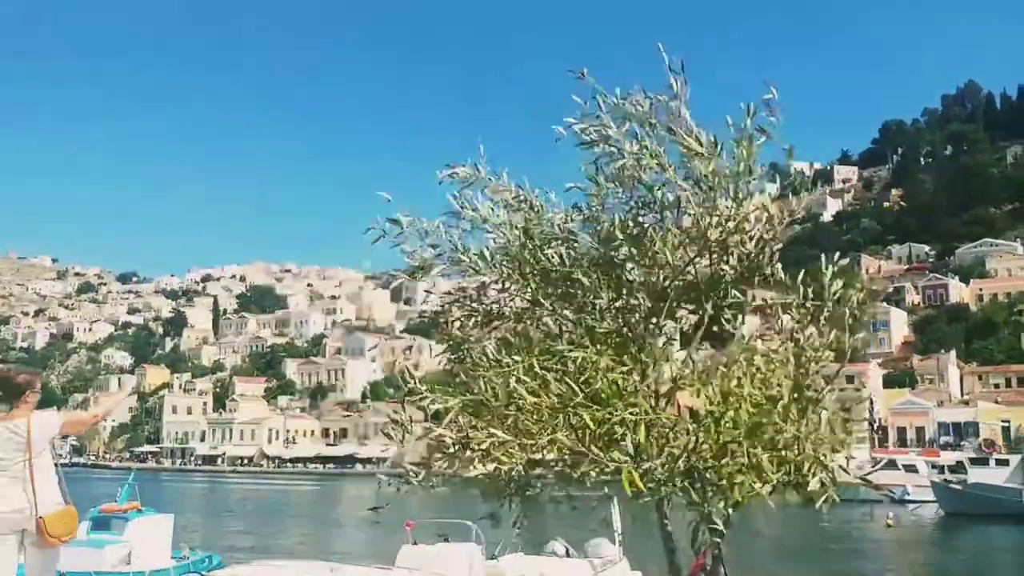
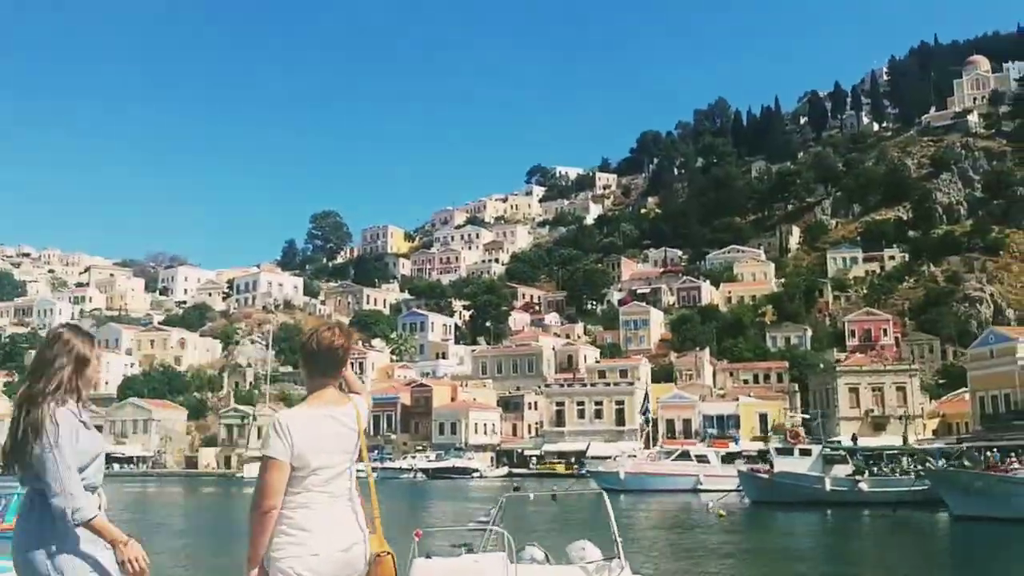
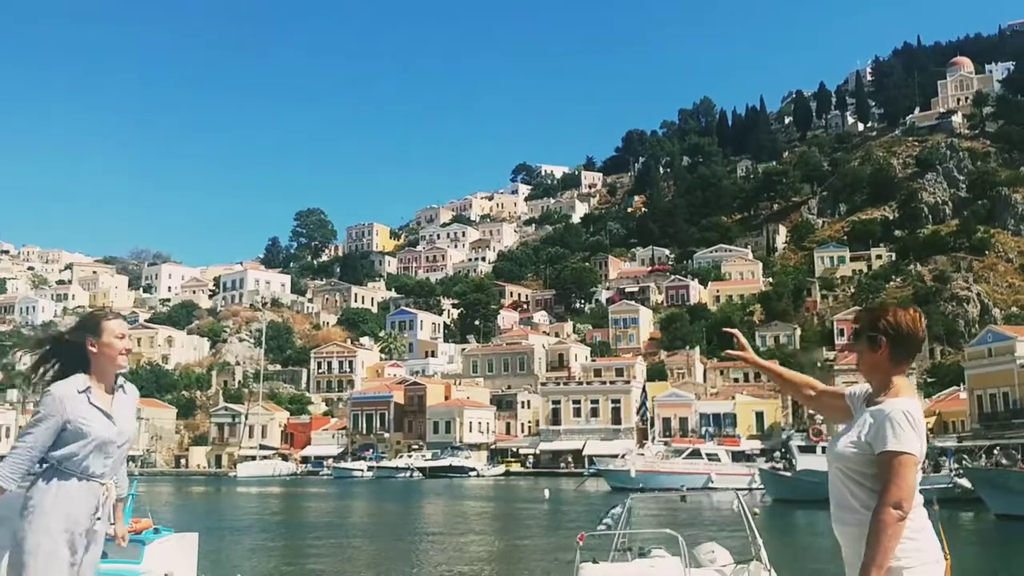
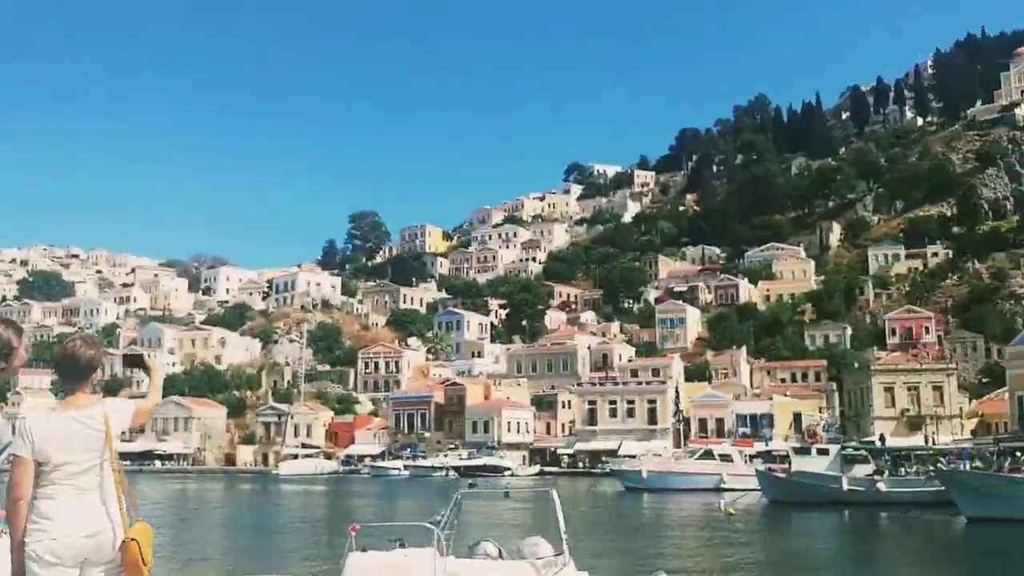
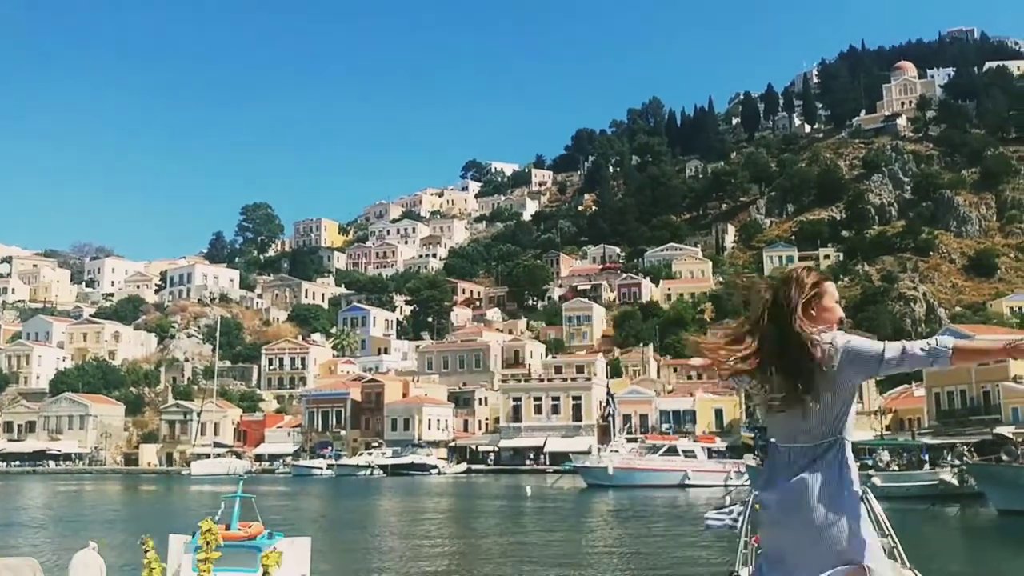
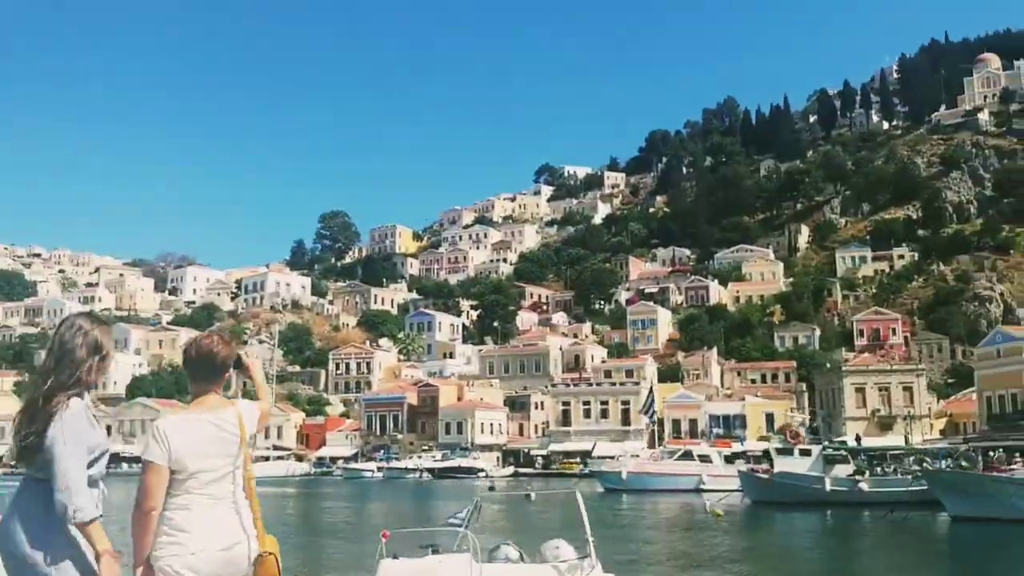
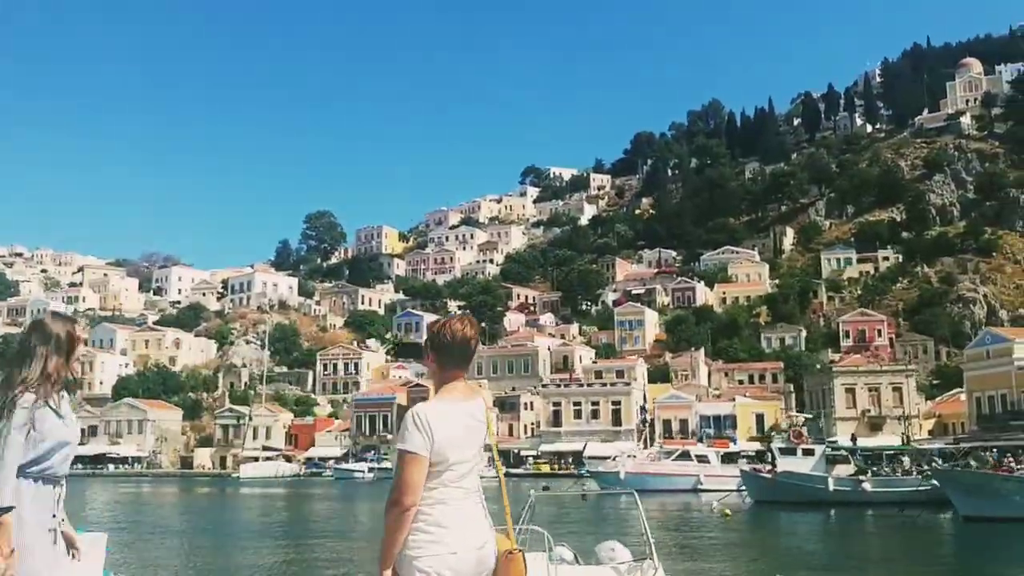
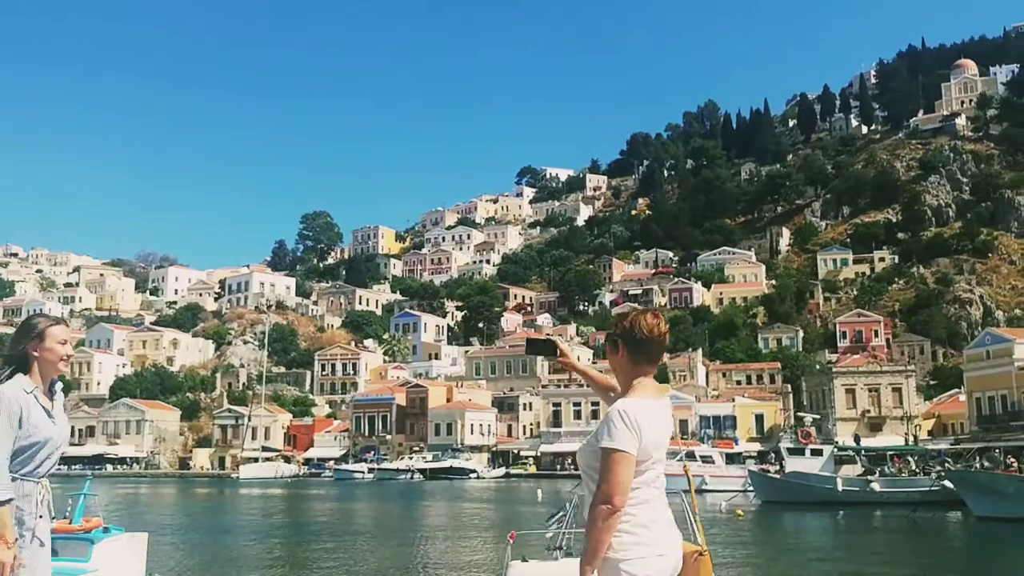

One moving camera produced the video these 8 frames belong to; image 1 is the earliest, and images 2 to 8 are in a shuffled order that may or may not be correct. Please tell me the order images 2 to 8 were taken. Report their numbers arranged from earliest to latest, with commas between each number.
4, 6, 2, 7, 8, 3, 5
